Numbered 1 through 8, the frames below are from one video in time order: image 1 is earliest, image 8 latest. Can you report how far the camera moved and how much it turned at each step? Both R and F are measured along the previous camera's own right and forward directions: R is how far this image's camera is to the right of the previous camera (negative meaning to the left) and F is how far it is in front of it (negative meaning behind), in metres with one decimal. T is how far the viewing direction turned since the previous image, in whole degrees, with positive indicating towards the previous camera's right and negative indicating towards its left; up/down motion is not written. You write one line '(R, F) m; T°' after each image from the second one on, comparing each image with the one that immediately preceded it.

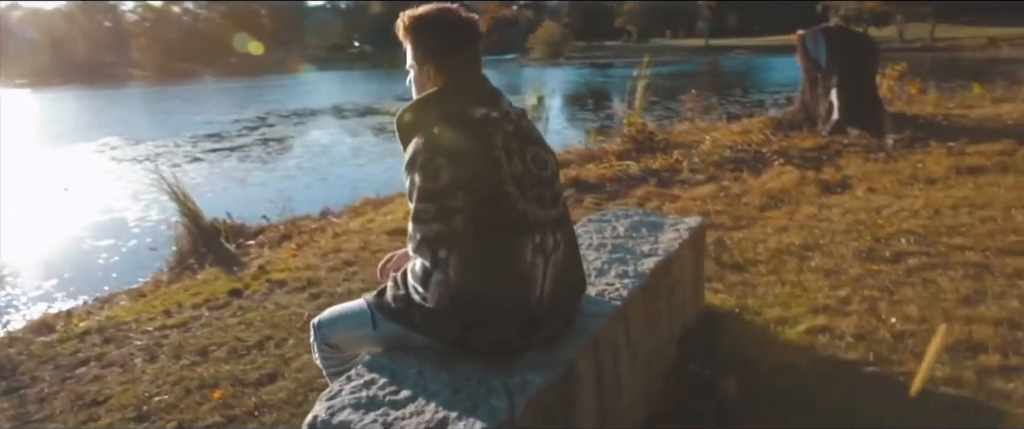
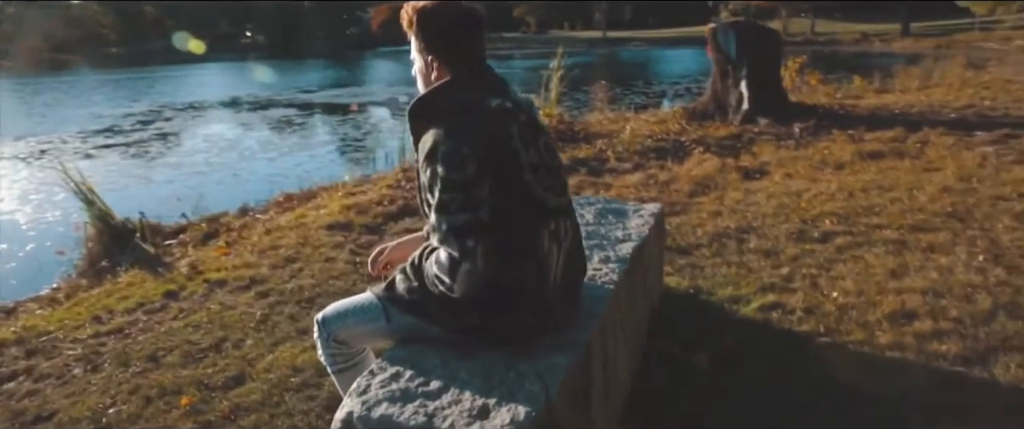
(-0.4, 0.0) m; +8°
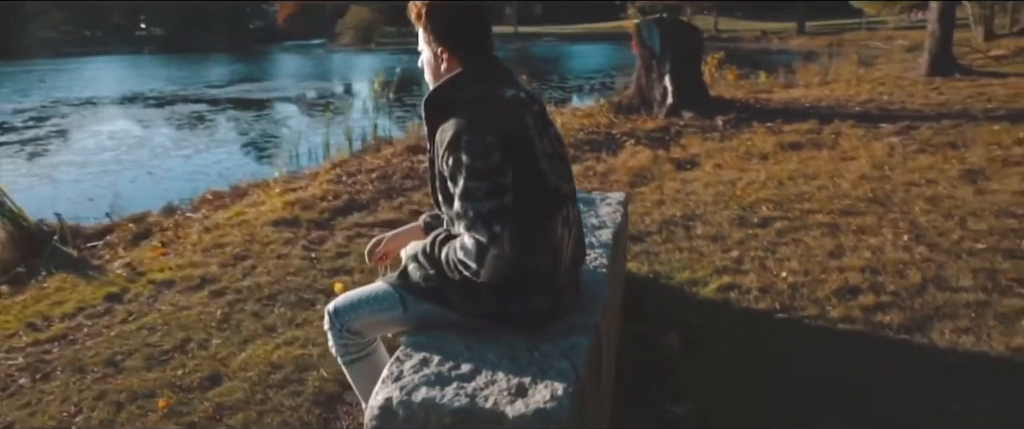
(-0.4, -0.1) m; +7°
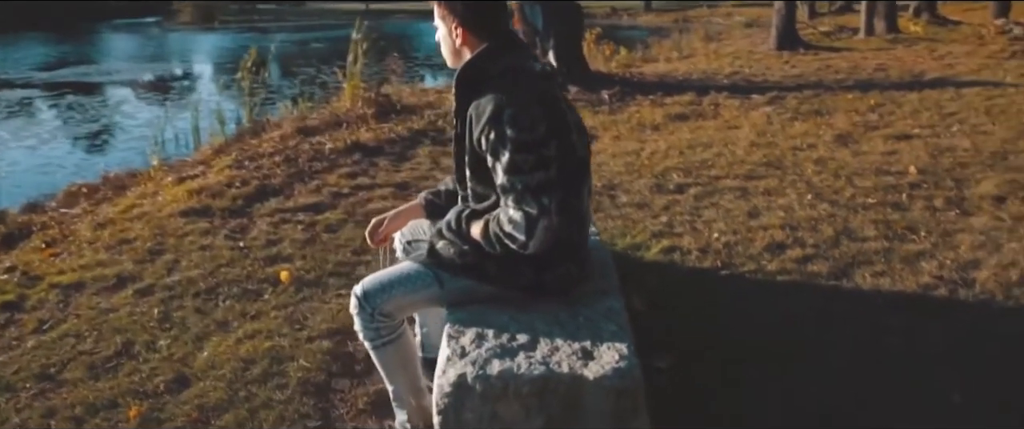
(-0.6, 0.0) m; +12°
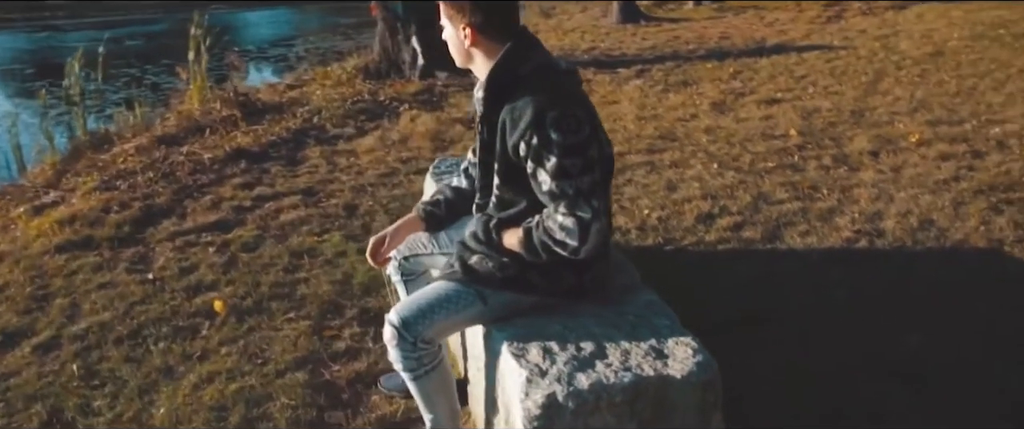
(-0.6, +0.2) m; +13°
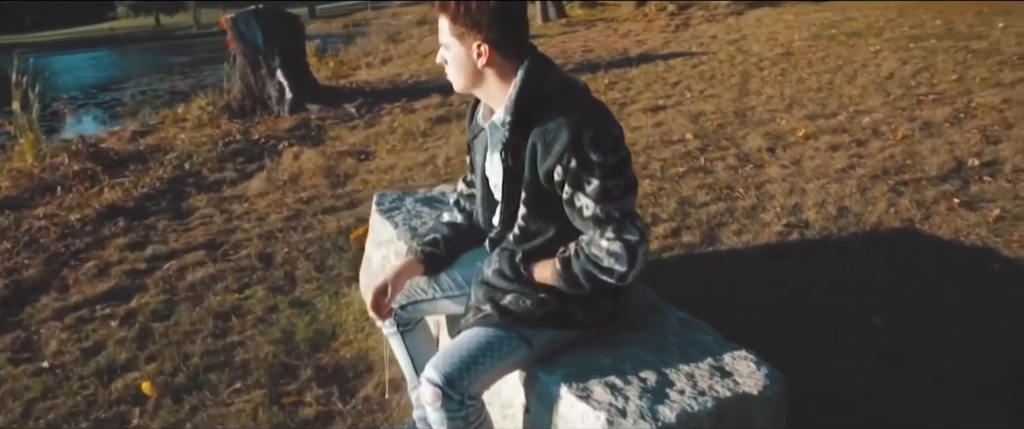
(-0.5, +0.2) m; +12°
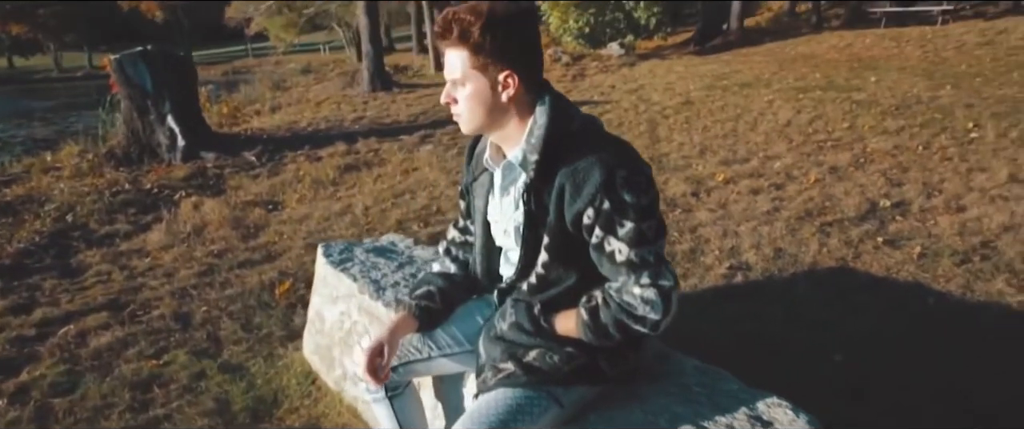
(-0.4, +0.2) m; +9°
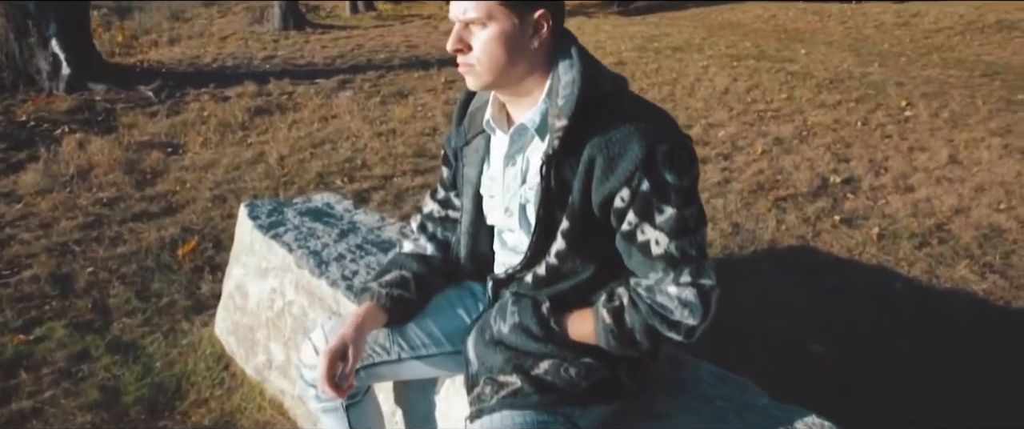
(-0.2, +0.5) m; +7°
